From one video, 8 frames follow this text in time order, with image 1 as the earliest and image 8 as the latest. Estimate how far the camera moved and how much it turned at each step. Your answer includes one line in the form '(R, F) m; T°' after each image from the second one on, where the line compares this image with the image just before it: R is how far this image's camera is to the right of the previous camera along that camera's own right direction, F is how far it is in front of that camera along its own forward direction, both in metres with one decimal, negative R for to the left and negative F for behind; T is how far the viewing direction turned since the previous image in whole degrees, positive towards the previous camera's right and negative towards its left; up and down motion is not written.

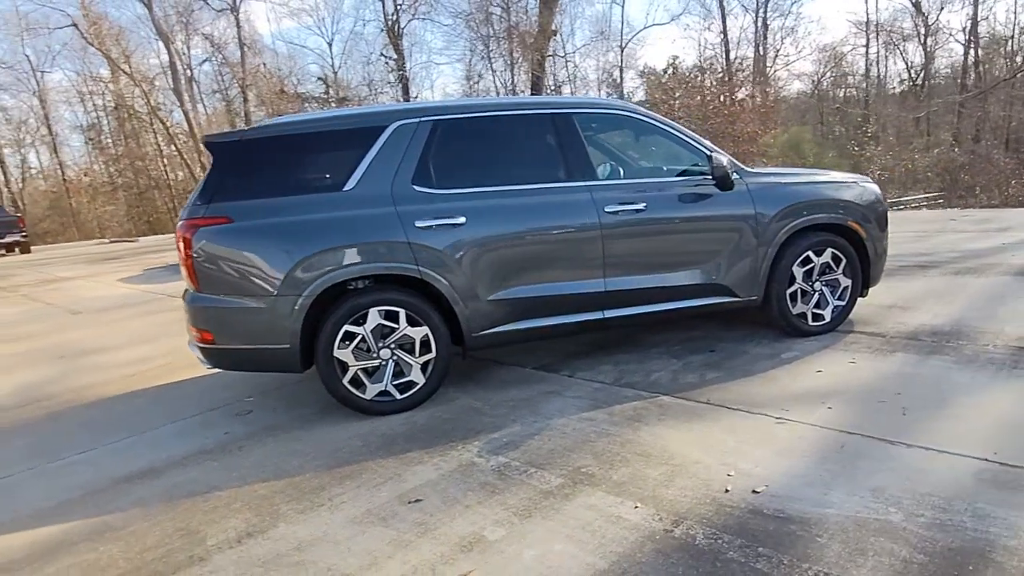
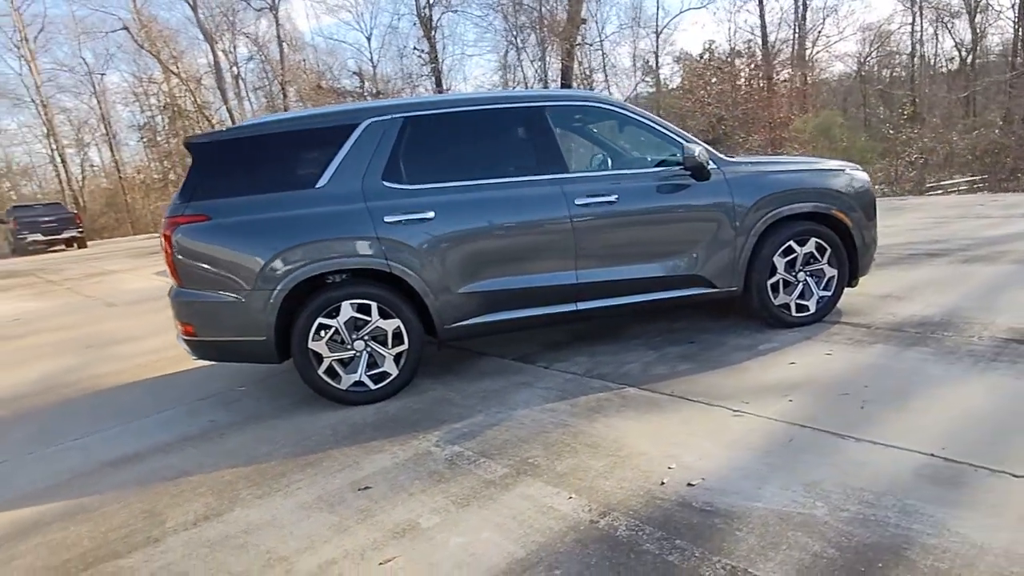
(+0.5, 0.0) m; -4°
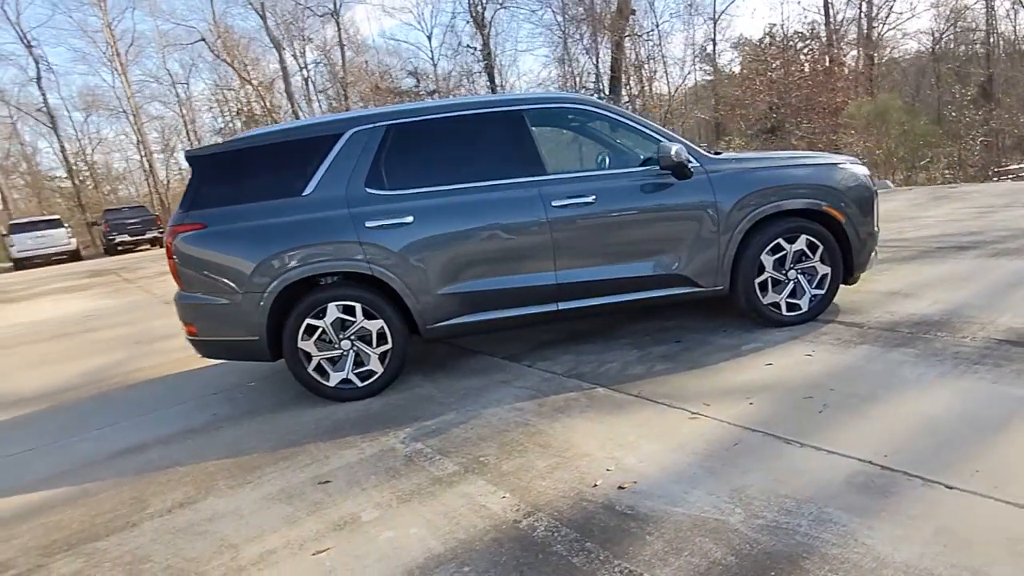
(+0.6, 0.0) m; -6°
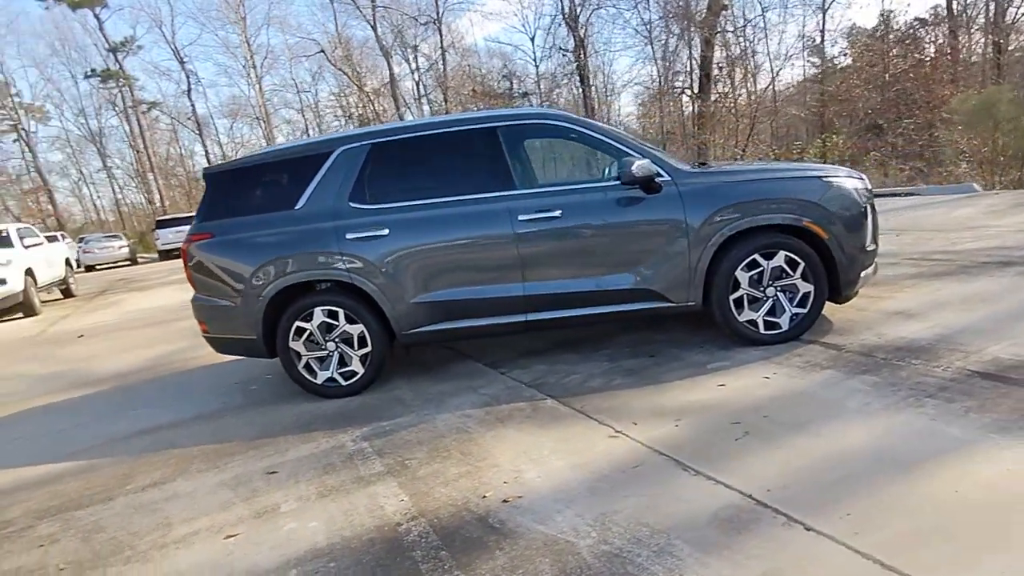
(+1.0, 0.0) m; -10°
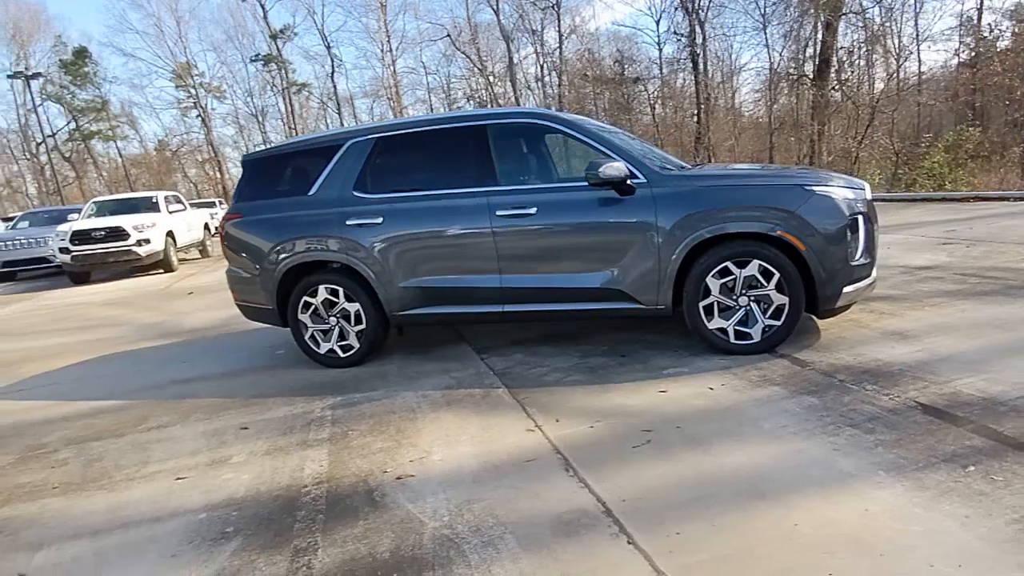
(+1.0, 0.0) m; -11°
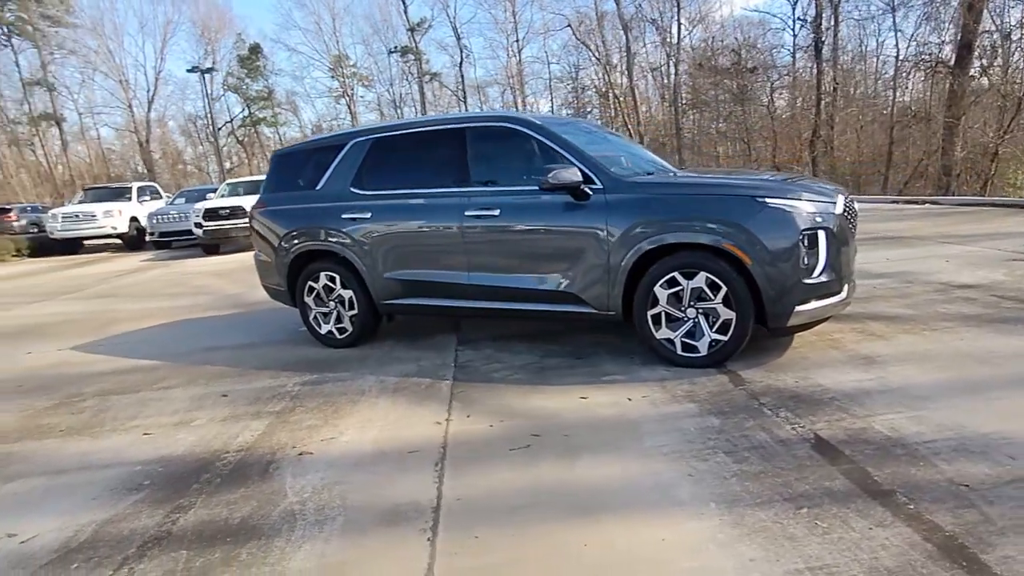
(+1.1, 0.0) m; -12°
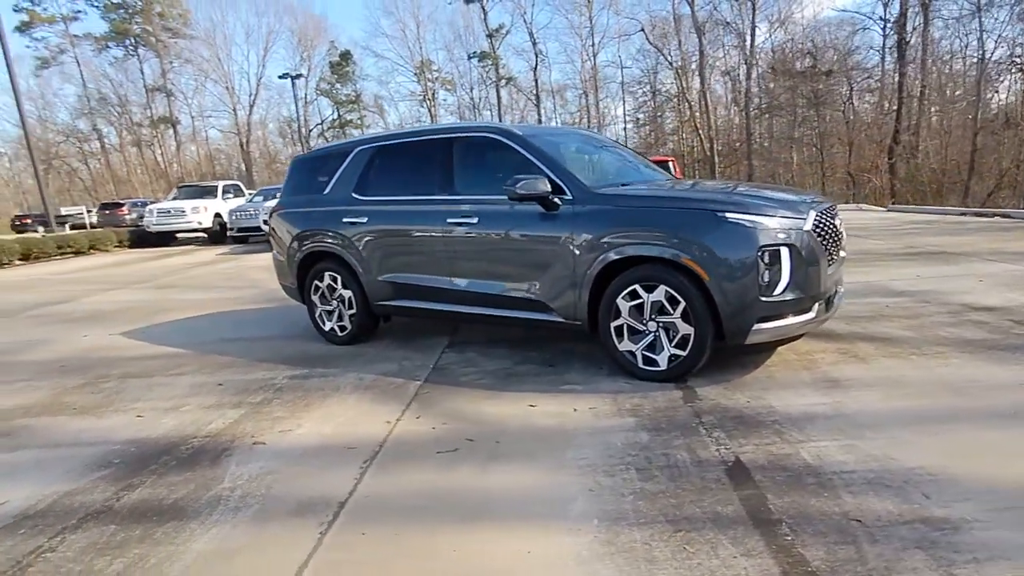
(+0.7, 0.0) m; -7°
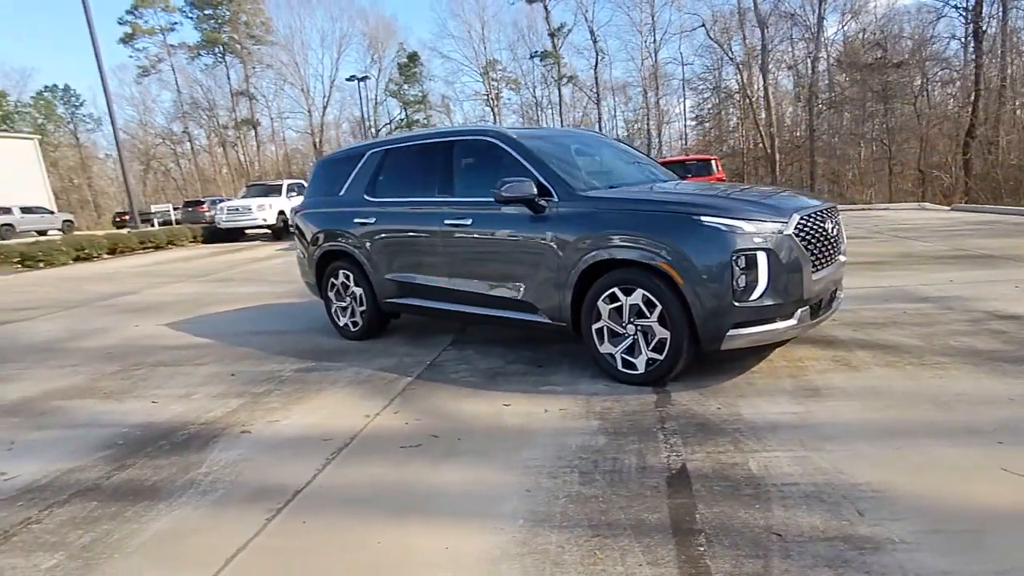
(+0.5, 0.0) m; -6°
